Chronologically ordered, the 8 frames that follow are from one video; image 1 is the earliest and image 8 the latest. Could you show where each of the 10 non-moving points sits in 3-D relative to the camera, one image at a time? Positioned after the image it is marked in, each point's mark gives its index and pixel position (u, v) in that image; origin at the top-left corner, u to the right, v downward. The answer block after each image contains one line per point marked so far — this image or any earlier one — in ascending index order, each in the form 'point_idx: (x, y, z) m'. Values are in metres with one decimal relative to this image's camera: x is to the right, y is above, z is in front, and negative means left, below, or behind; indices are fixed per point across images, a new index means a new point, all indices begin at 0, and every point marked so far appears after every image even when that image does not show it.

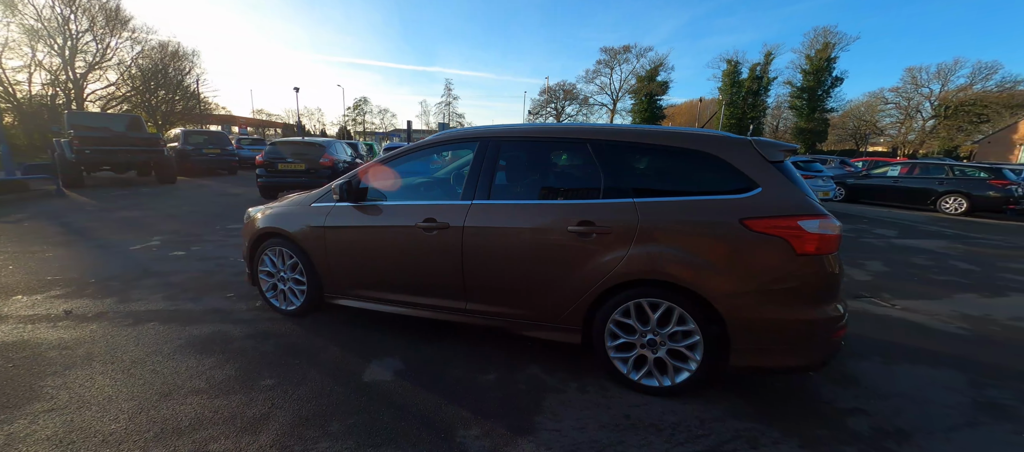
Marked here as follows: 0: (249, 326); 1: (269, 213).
0: (-2.0, -0.8, +3.2) m
1: (-2.0, +0.1, +3.3) m
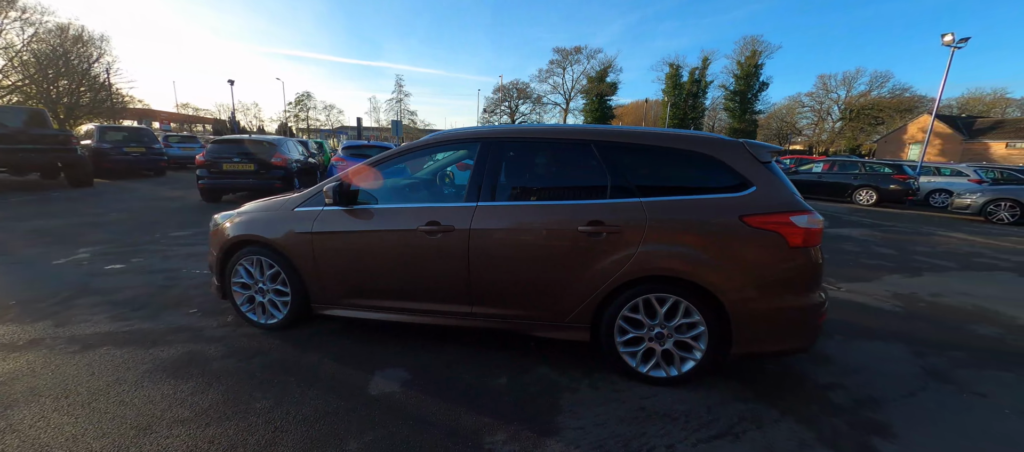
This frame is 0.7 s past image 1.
0: (-2.0, -0.8, +2.9) m
1: (-2.0, +0.1, +3.1) m
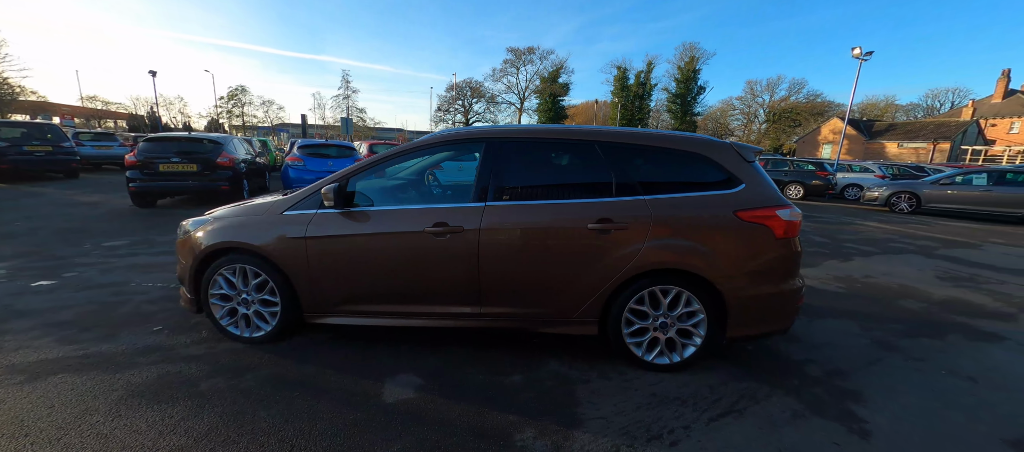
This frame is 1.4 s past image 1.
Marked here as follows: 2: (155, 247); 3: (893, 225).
0: (-2.0, -0.9, +2.7) m
1: (-2.0, 0.0, +2.8) m
2: (-4.4, -0.3, +5.1) m
3: (+7.6, 0.0, +8.1) m
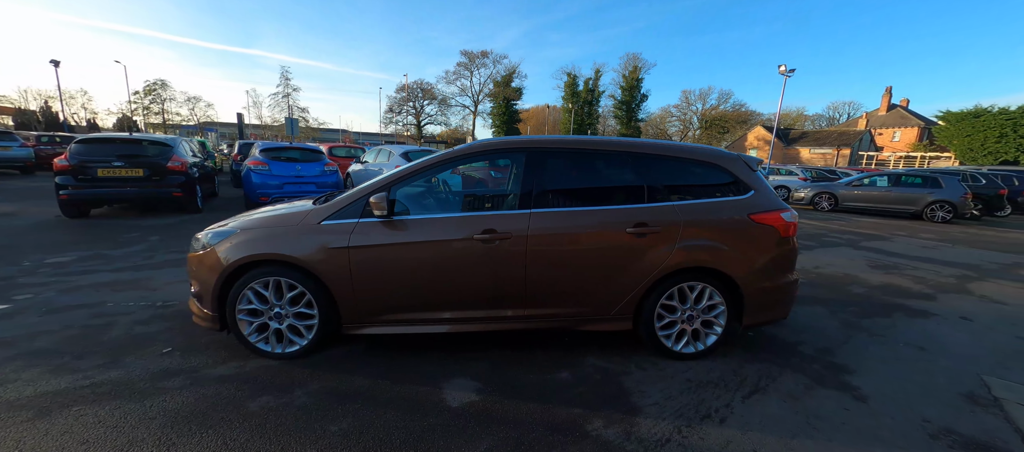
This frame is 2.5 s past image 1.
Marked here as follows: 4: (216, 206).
0: (-1.6, -1.0, +2.5) m
1: (-1.7, -0.1, +2.7) m
2: (-4.4, -0.4, +4.6) m
3: (+7.0, +0.1, +9.3) m
4: (-5.8, +0.4, +8.2) m
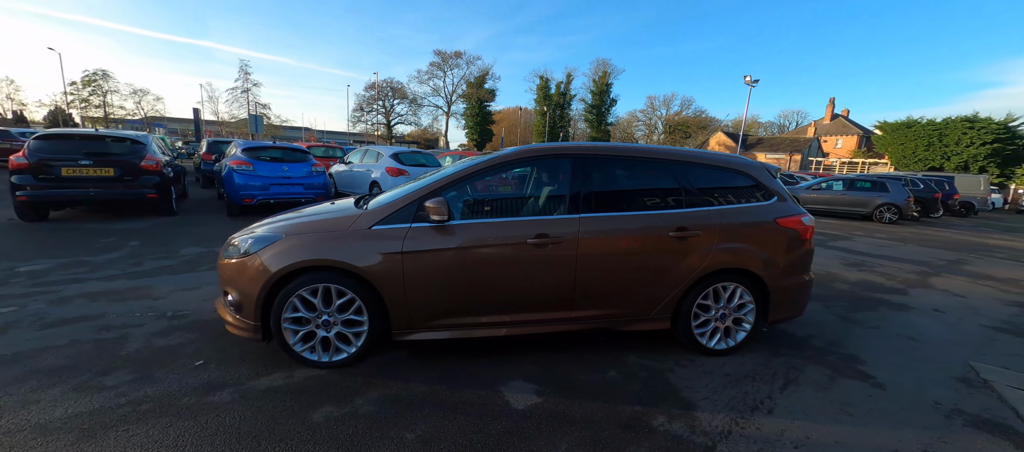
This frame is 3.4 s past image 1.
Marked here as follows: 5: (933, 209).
0: (-1.3, -1.0, +2.5) m
1: (-1.4, -0.1, +2.6) m
2: (-4.3, -0.5, +4.3) m
3: (+6.7, +0.1, +10.0) m
4: (-6.0, +0.3, +7.7) m
5: (+11.9, +0.5, +11.5) m
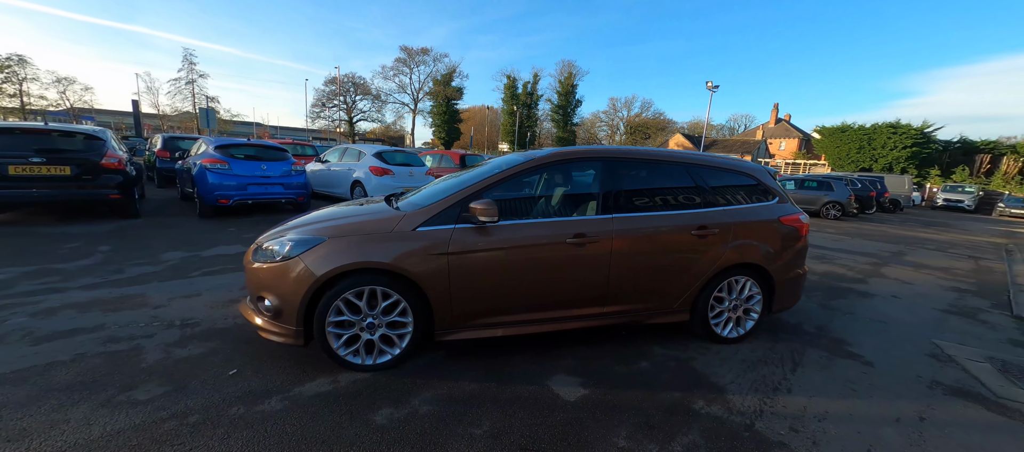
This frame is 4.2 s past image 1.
0: (-1.0, -1.0, +2.4) m
1: (-1.1, -0.1, +2.6) m
2: (-4.1, -0.5, +3.9) m
3: (+6.1, +0.2, +10.8) m
4: (-6.2, +0.3, +7.1) m
5: (+11.2, +0.6, +12.8) m
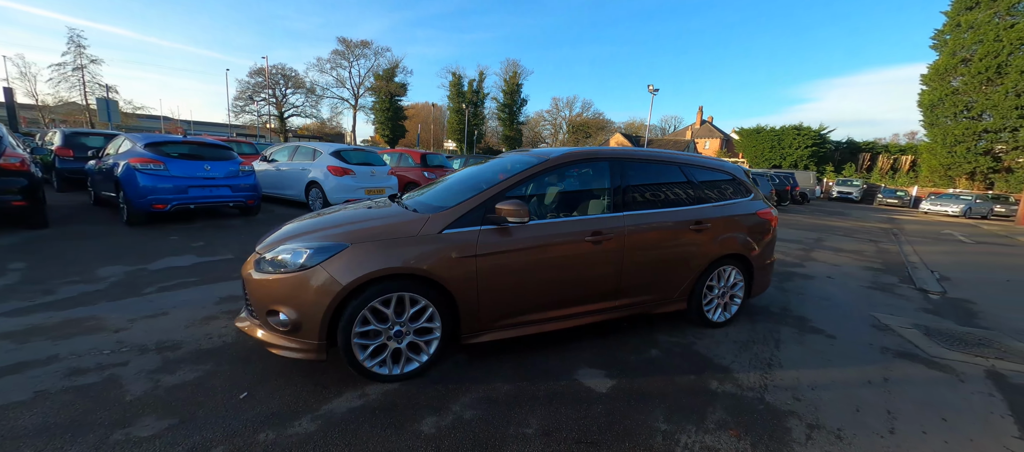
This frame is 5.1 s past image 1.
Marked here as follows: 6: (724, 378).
0: (-0.7, -1.0, +2.3) m
1: (-0.9, -0.1, +2.4) m
2: (-4.1, -0.6, +3.3) m
3: (+5.0, +0.4, +11.7) m
4: (-6.7, +0.1, +6.1) m
5: (+9.6, +1.0, +14.5) m
6: (+1.5, -1.1, +2.9) m
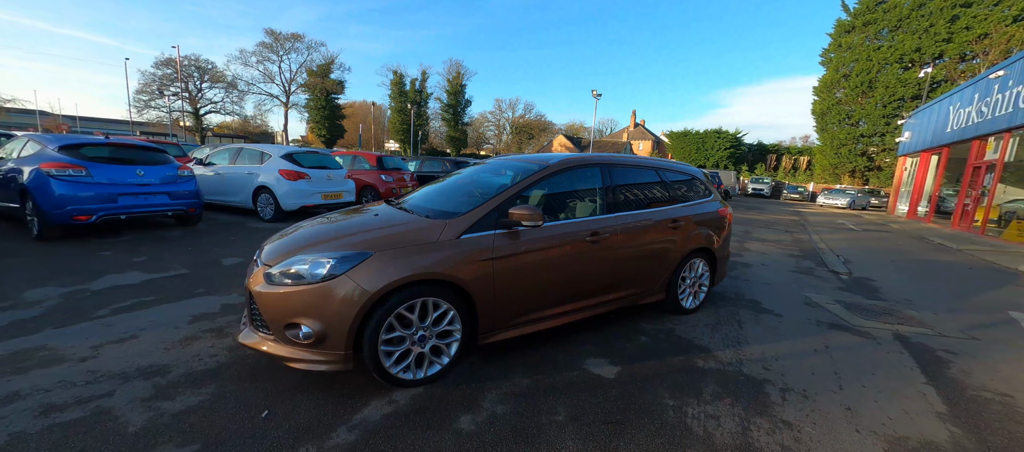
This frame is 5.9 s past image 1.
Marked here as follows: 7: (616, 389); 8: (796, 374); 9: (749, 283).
0: (-0.5, -1.1, +2.4) m
1: (-0.7, -0.2, +2.4) m
2: (-4.0, -0.7, +2.8) m
3: (+3.5, +0.5, +12.5) m
4: (-7.0, -0.1, +5.1) m
5: (+7.7, +1.2, +16.0) m
6: (+1.6, -1.0, +3.2) m
7: (+0.7, -1.1, +2.7) m
8: (+2.2, -1.1, +3.1) m
9: (+3.1, -0.8, +5.4) m
